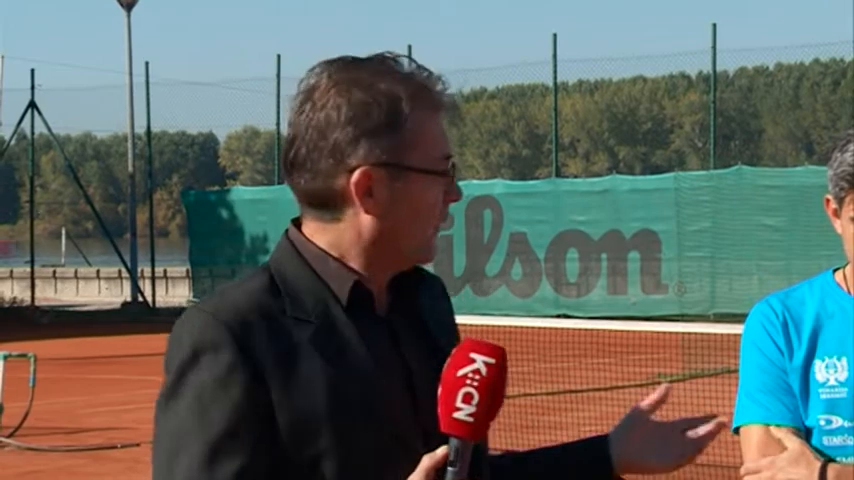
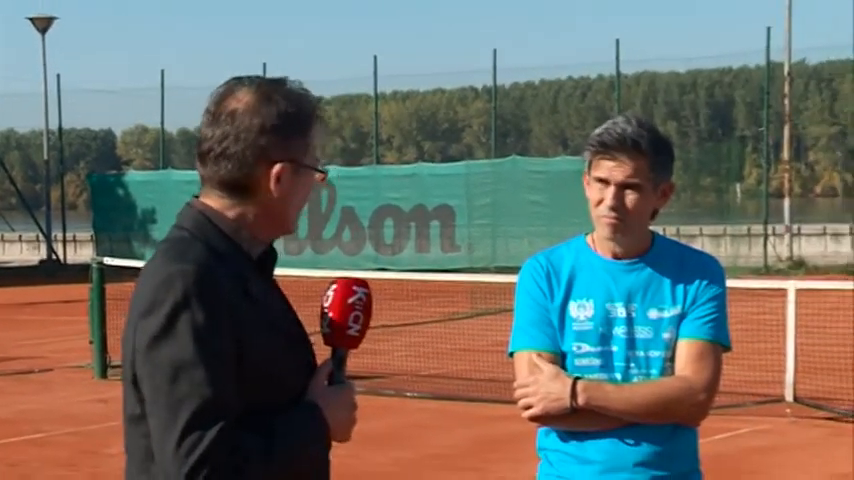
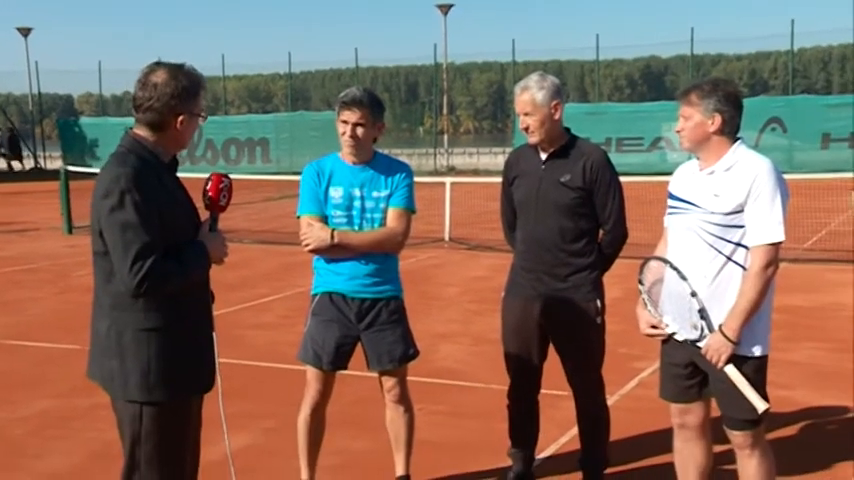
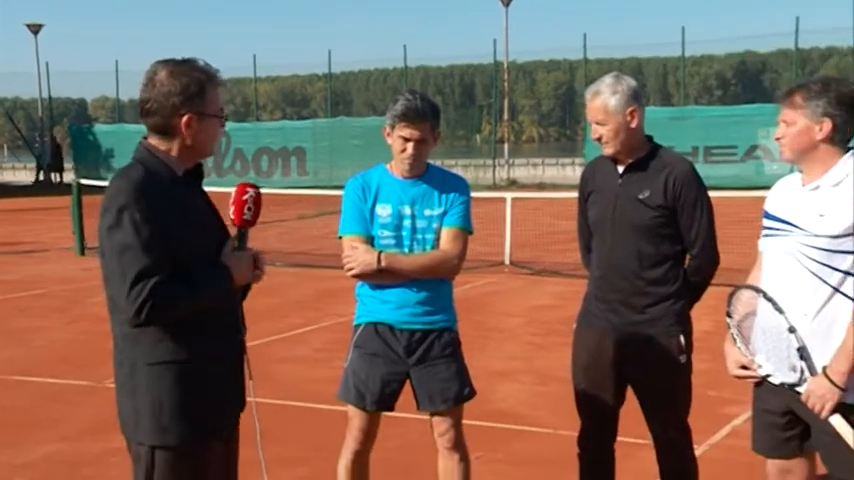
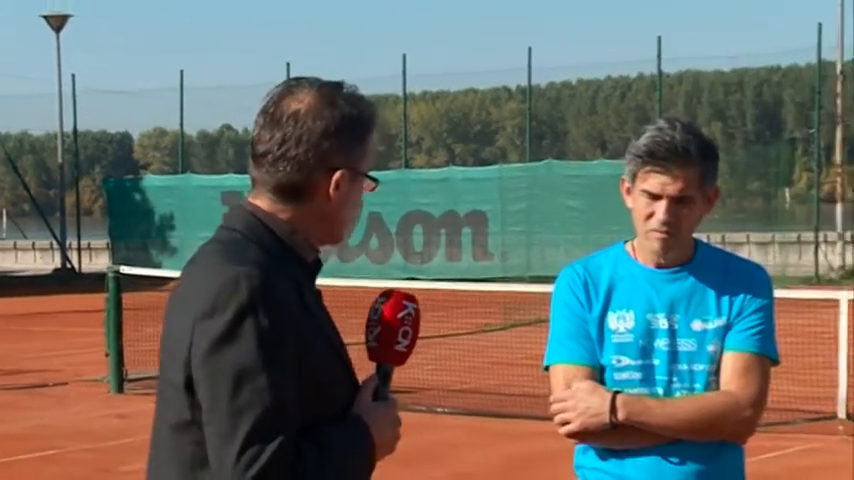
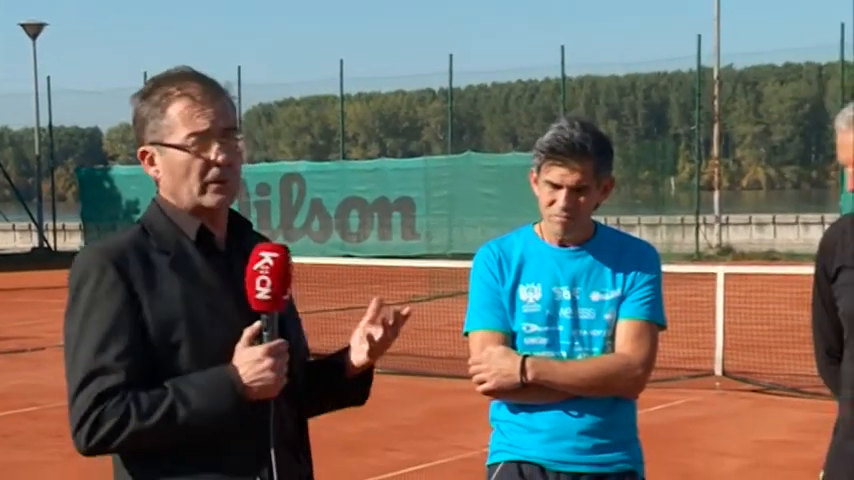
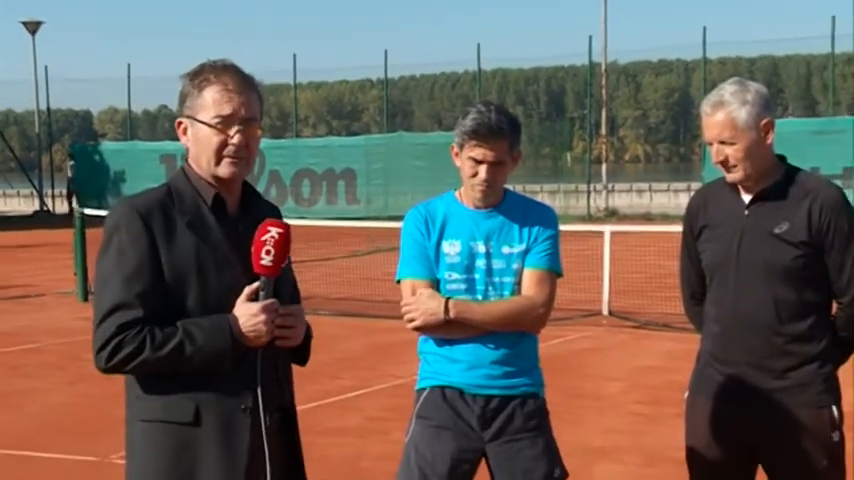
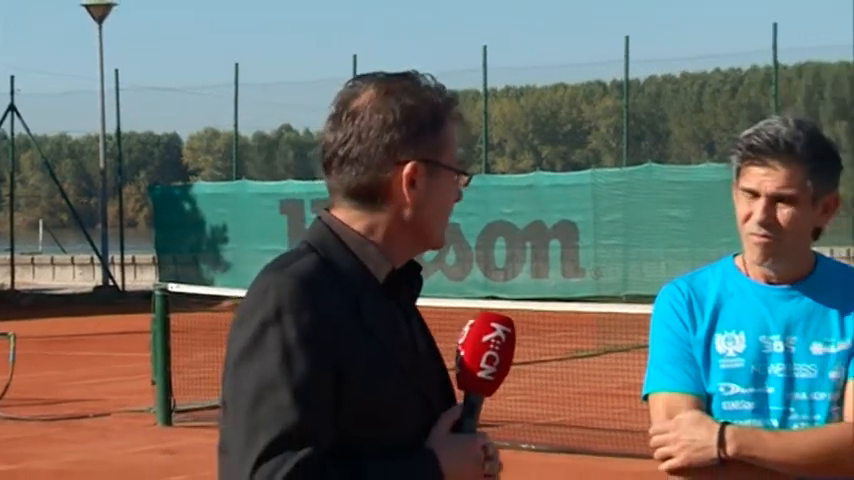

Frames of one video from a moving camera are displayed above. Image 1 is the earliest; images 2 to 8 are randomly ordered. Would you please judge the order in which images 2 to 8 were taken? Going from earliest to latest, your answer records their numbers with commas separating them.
8, 5, 2, 6, 7, 4, 3
